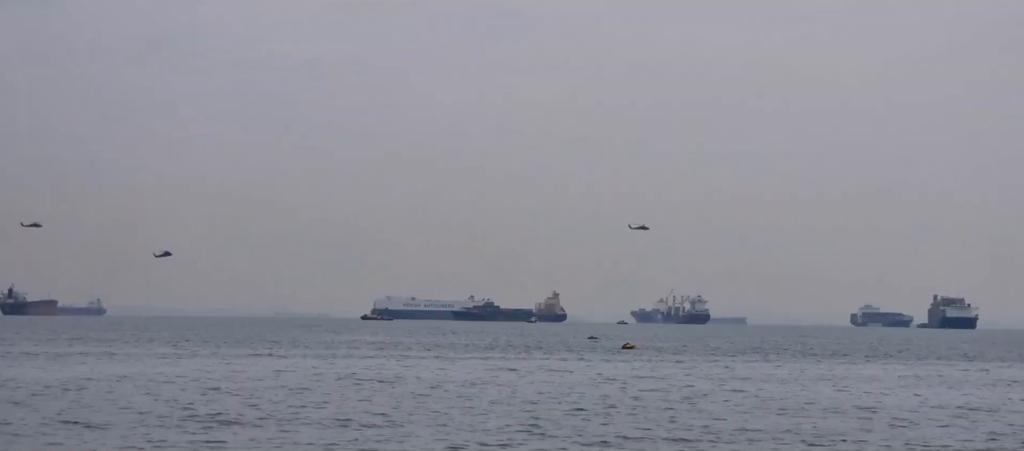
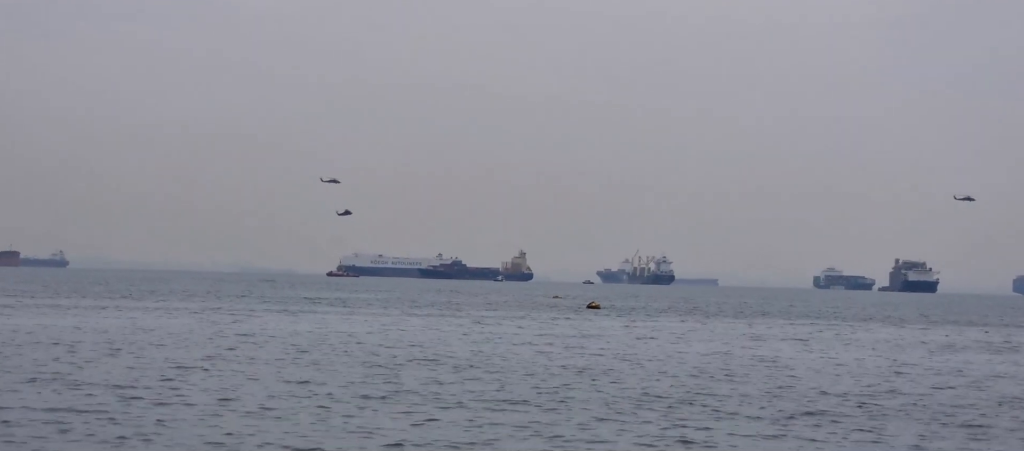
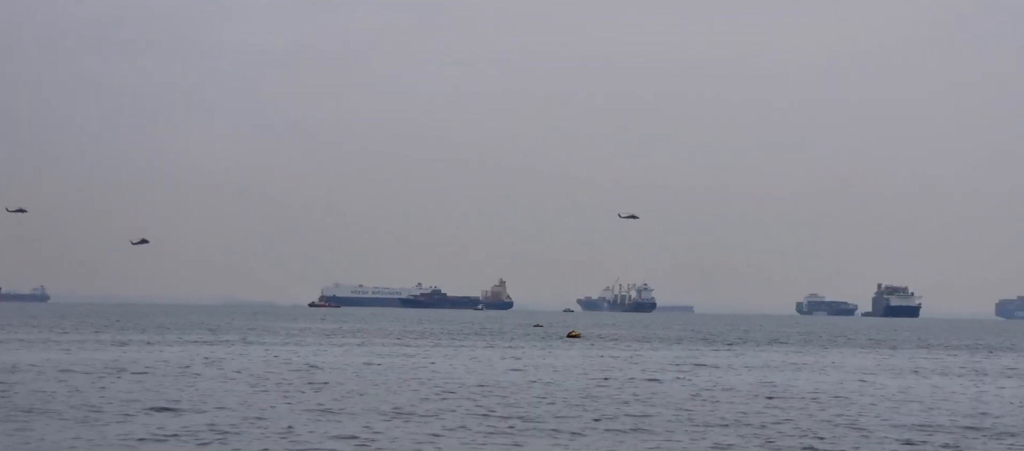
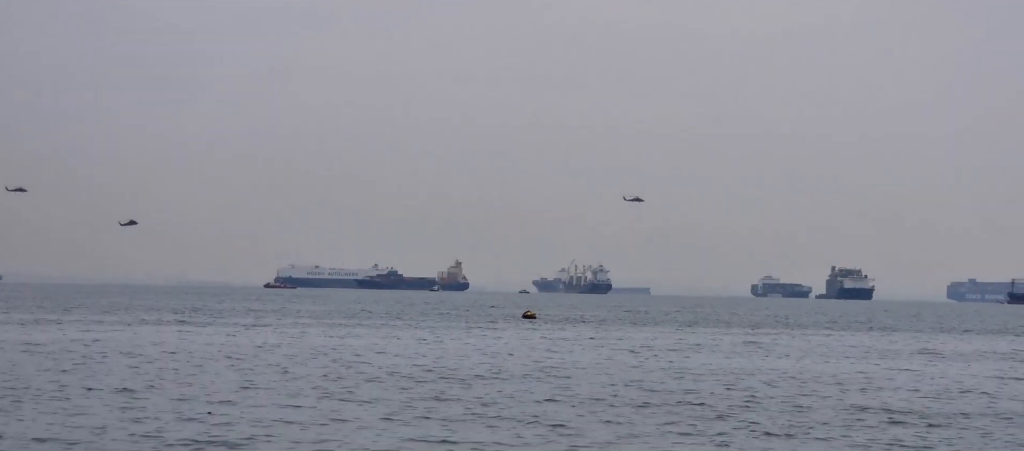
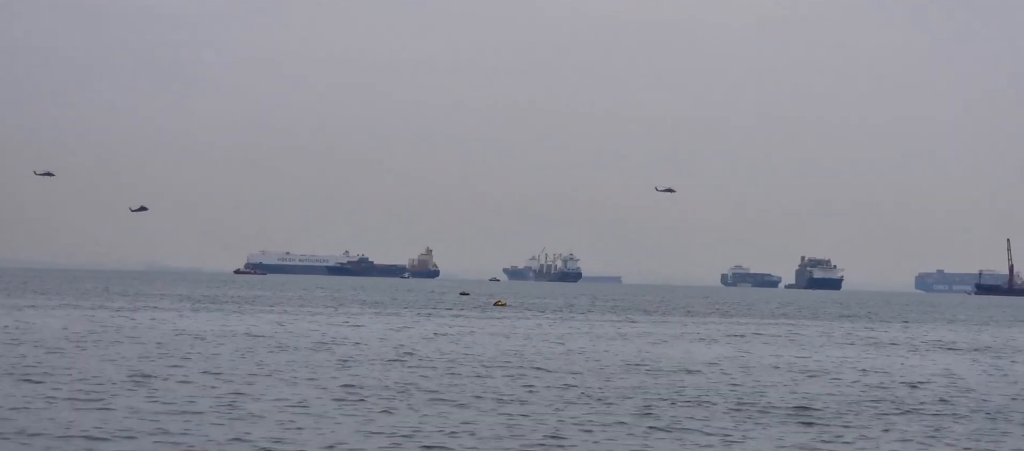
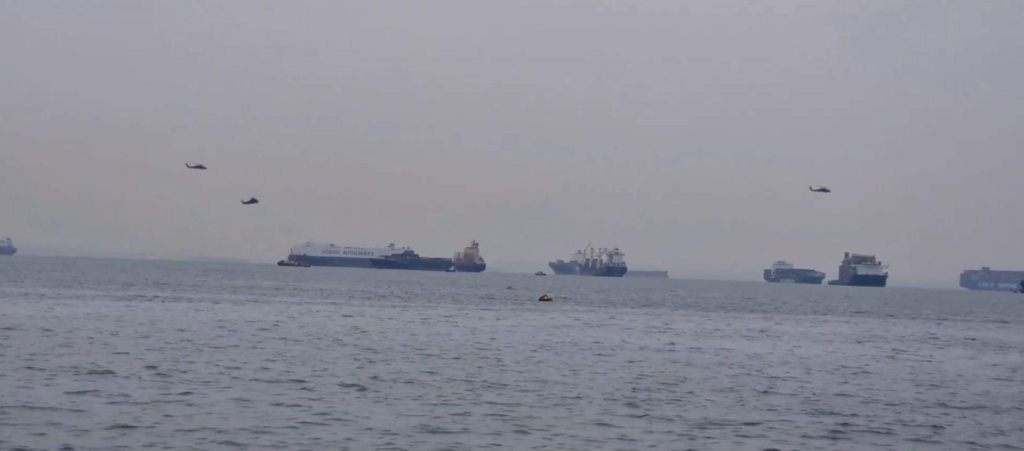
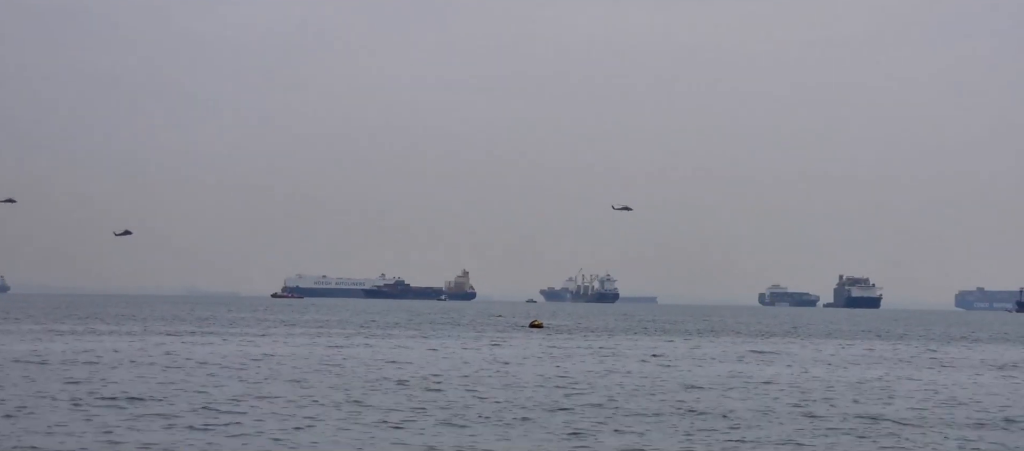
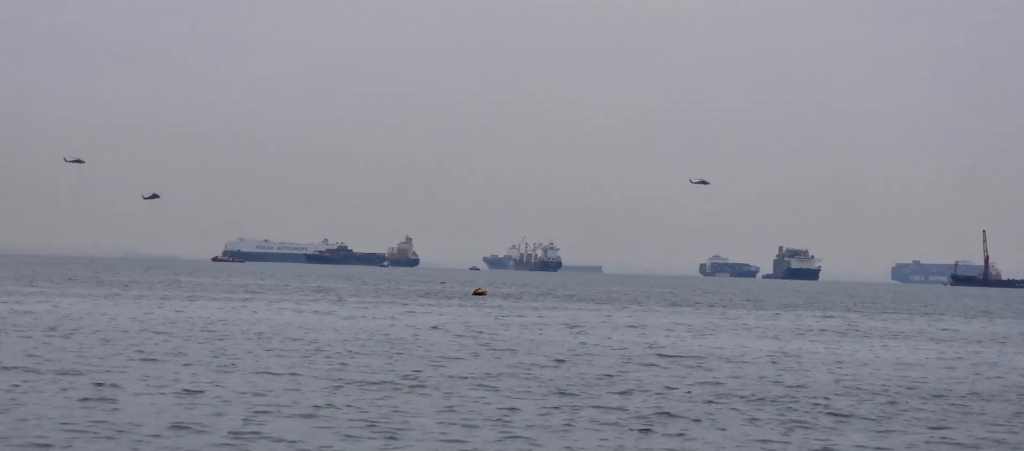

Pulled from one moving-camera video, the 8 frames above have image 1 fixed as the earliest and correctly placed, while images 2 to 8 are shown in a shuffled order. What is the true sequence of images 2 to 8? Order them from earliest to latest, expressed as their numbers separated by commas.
3, 7, 4, 5, 8, 6, 2
